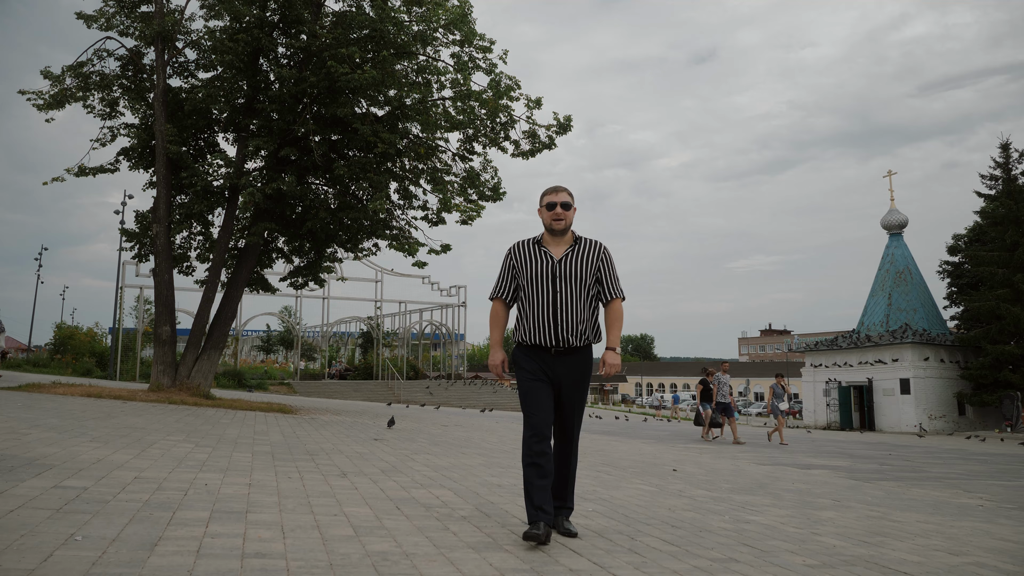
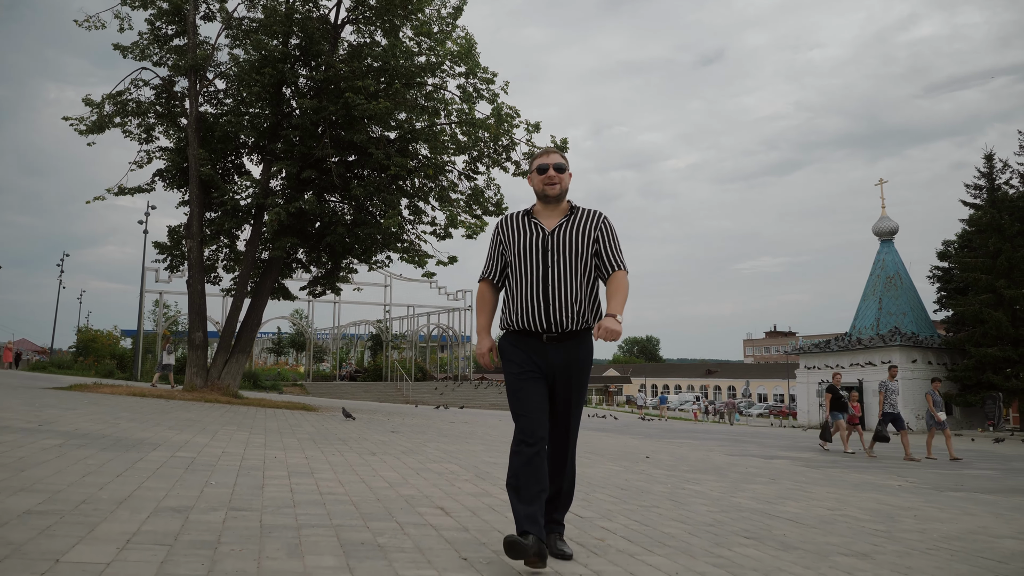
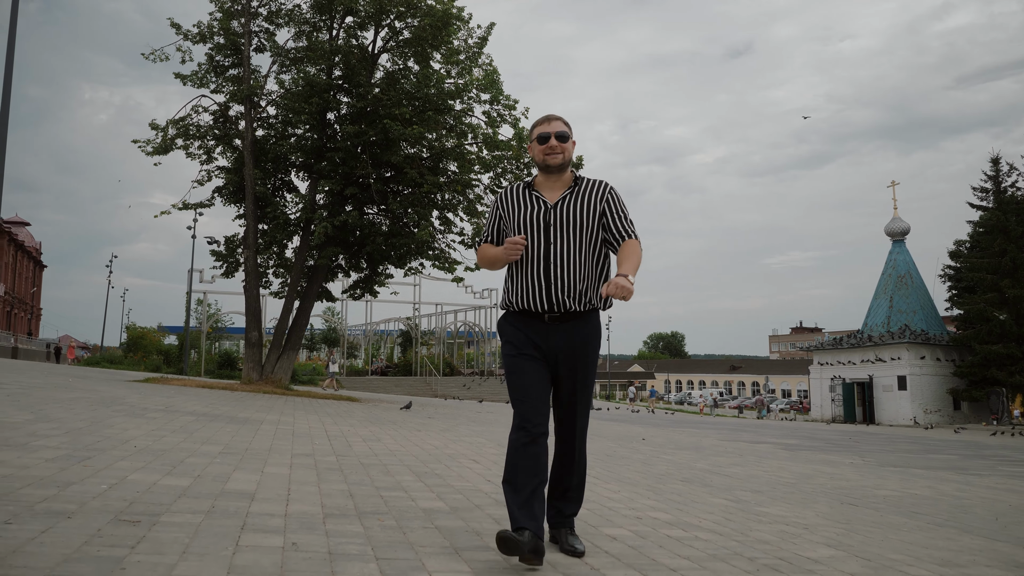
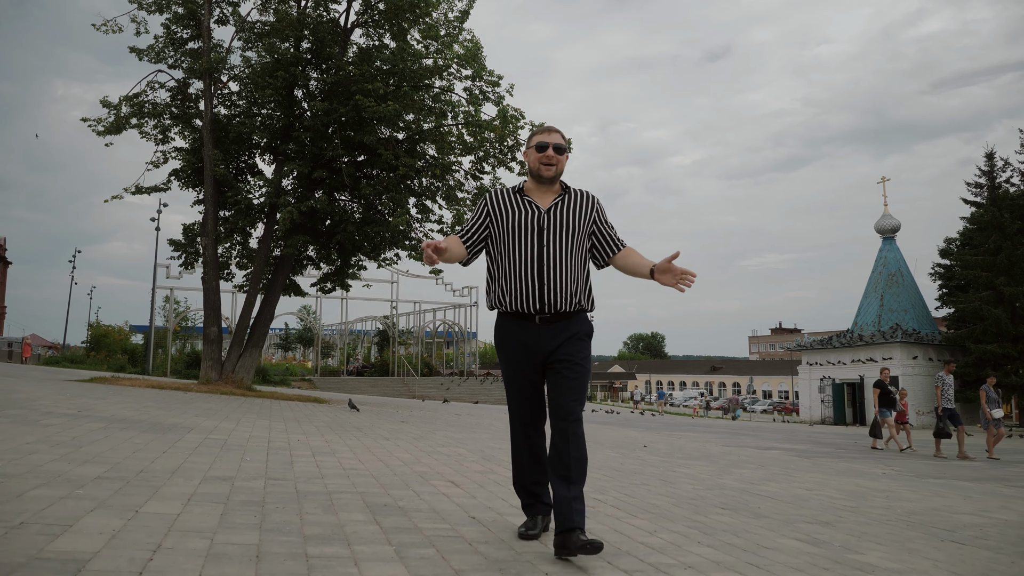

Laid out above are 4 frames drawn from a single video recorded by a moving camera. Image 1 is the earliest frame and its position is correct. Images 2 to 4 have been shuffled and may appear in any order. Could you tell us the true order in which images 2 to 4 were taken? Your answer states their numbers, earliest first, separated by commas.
2, 4, 3
